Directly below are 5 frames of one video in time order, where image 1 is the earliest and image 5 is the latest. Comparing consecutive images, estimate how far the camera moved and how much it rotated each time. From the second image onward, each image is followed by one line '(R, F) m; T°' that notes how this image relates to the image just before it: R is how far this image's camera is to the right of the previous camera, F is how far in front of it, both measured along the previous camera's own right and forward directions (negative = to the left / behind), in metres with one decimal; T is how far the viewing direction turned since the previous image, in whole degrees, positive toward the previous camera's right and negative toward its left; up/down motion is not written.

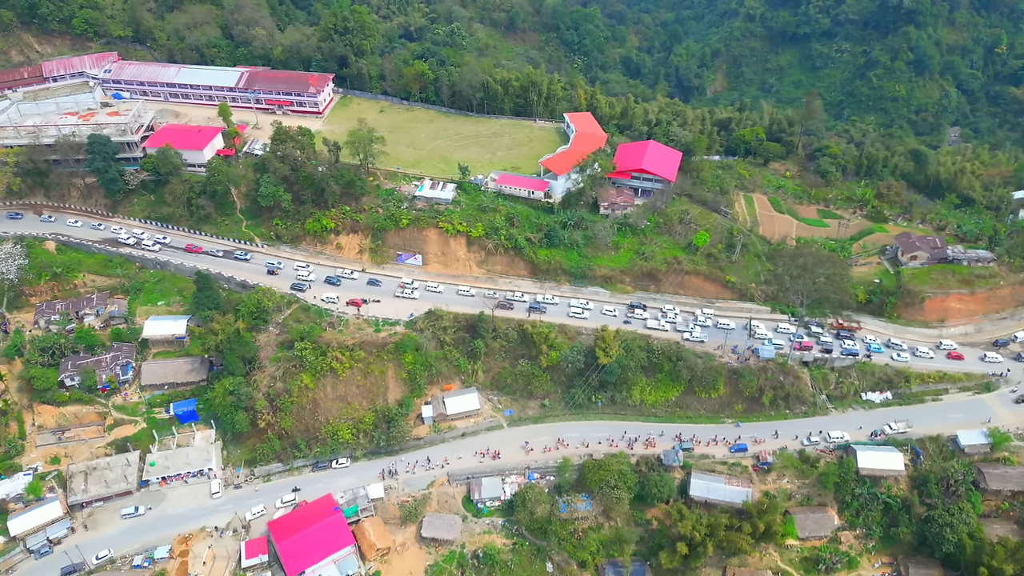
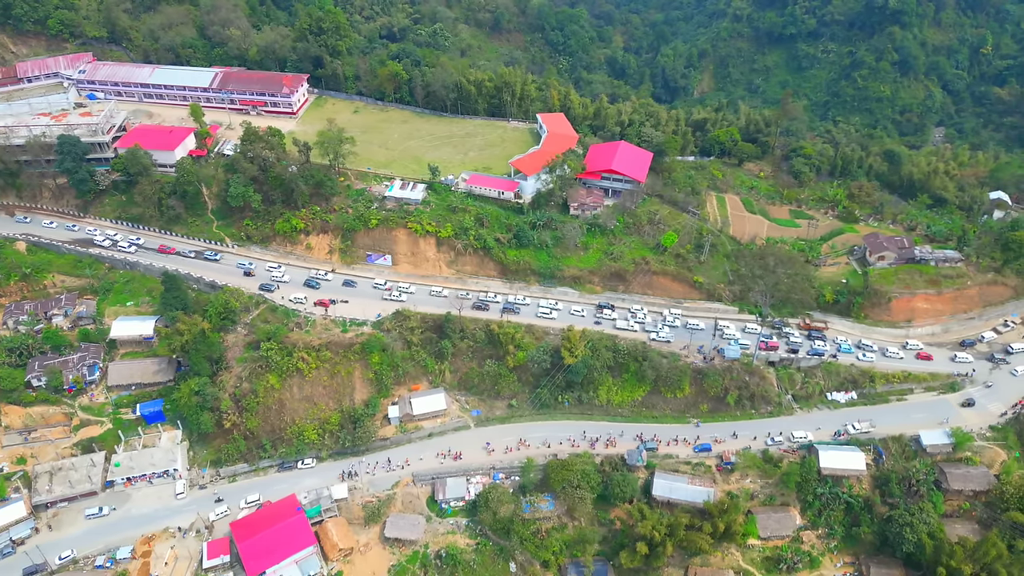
(+2.0, 0.0) m; 0°
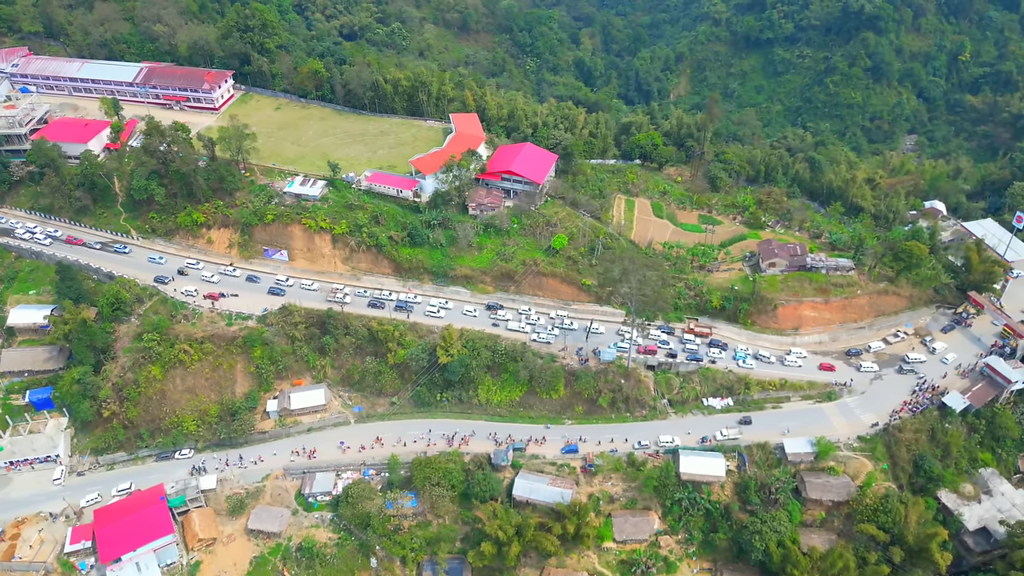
(+8.6, -0.1) m; -2°
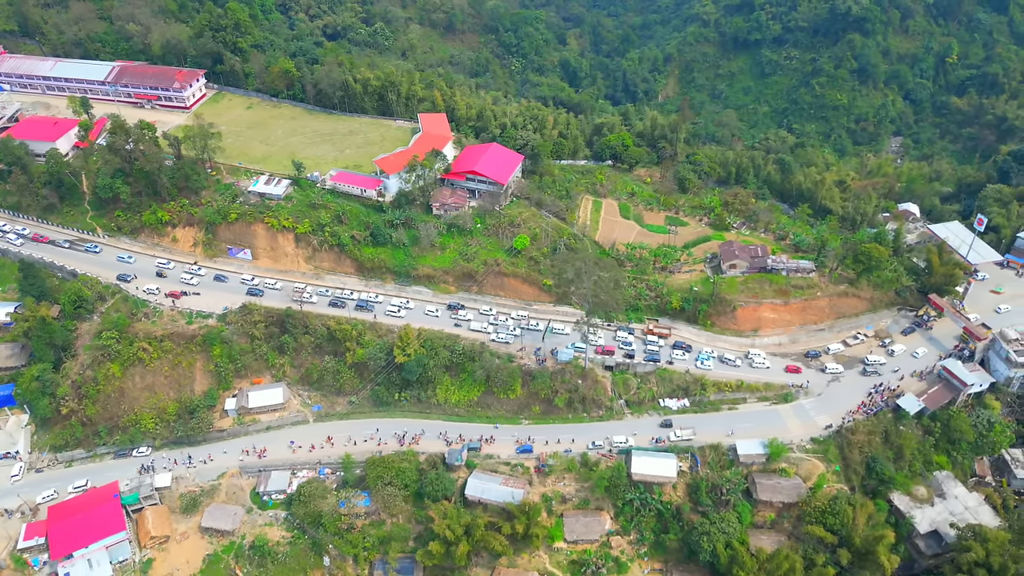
(+2.7, -0.1) m; 0°
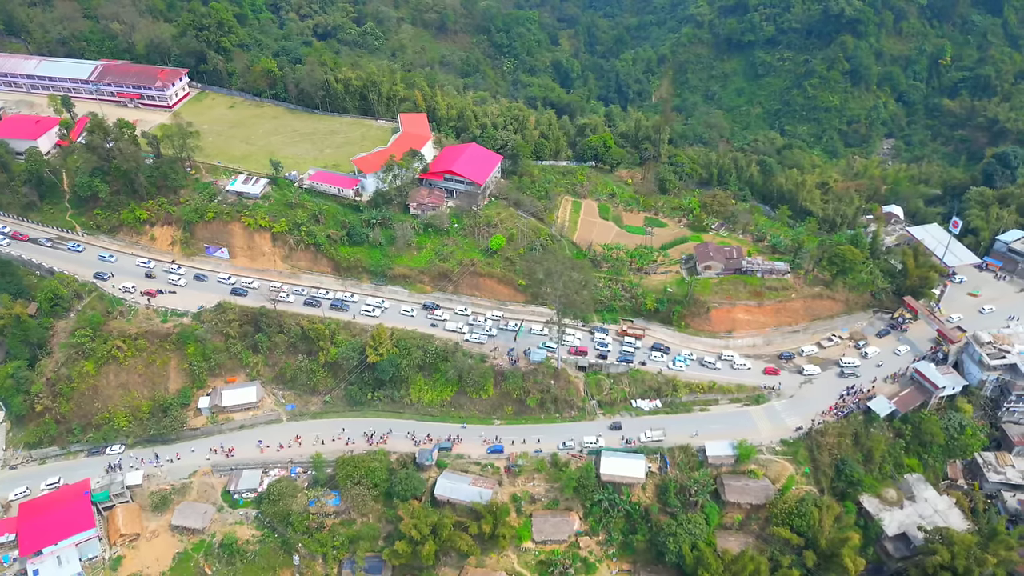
(+1.8, 0.0) m; 0°
